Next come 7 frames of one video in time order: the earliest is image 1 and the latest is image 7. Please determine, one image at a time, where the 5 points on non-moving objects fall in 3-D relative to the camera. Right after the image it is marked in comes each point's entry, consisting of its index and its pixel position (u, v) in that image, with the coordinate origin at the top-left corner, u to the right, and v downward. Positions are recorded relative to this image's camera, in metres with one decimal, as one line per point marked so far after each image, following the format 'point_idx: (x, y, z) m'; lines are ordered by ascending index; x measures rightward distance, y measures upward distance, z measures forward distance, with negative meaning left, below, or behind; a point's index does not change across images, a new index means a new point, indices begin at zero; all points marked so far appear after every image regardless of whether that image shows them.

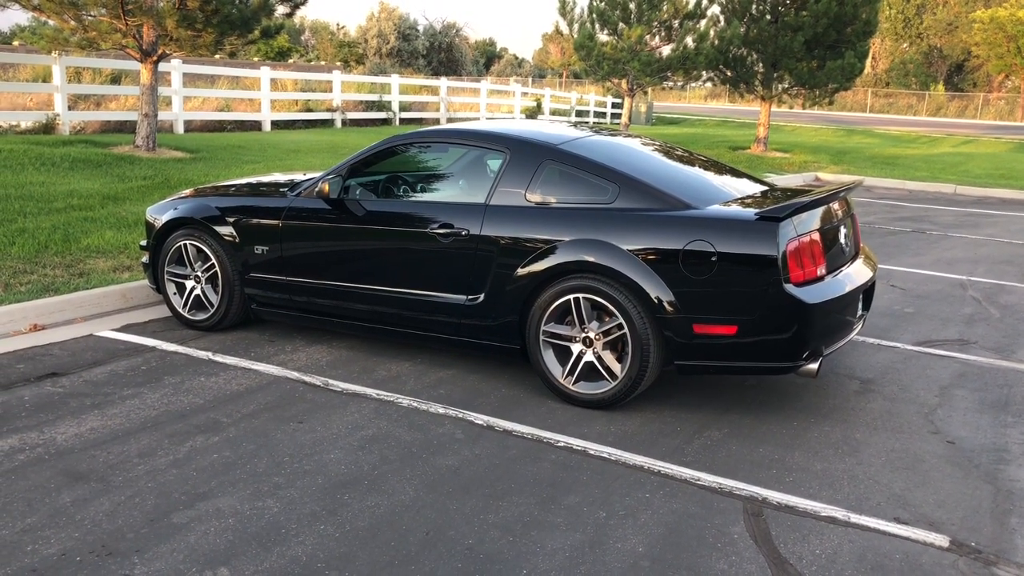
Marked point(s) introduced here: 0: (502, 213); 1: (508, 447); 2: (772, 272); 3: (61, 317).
0: (-0.1, +0.4, +5.1) m
1: (0.0, -0.7, +4.3) m
2: (+1.2, +0.1, +4.4) m
3: (-3.0, -0.2, +6.4) m
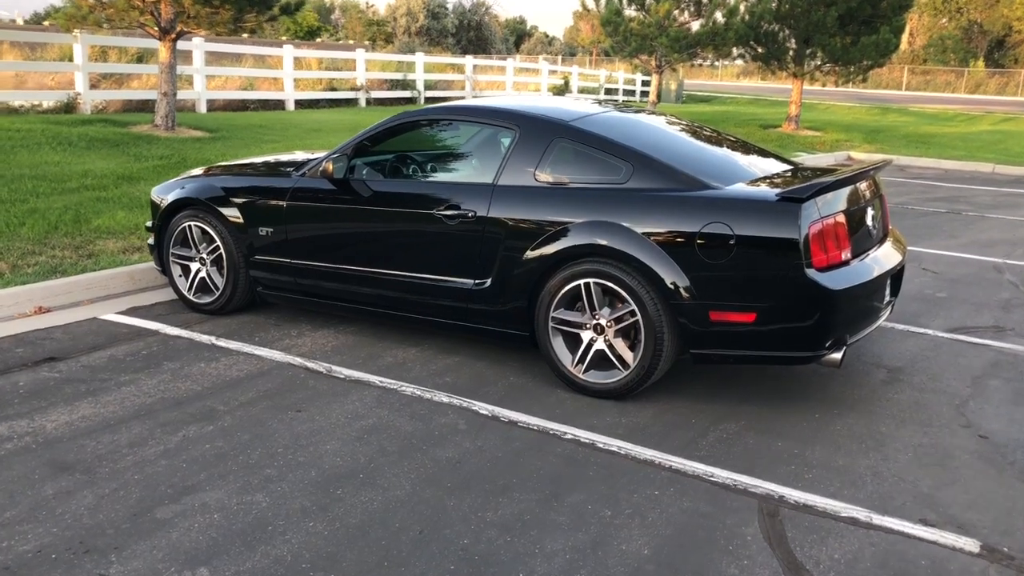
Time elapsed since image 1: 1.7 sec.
0: (0.0, +0.5, +4.9) m
1: (0.0, -0.6, +4.1) m
2: (+1.2, +0.1, +4.1) m
3: (-2.9, -0.1, +6.3) m
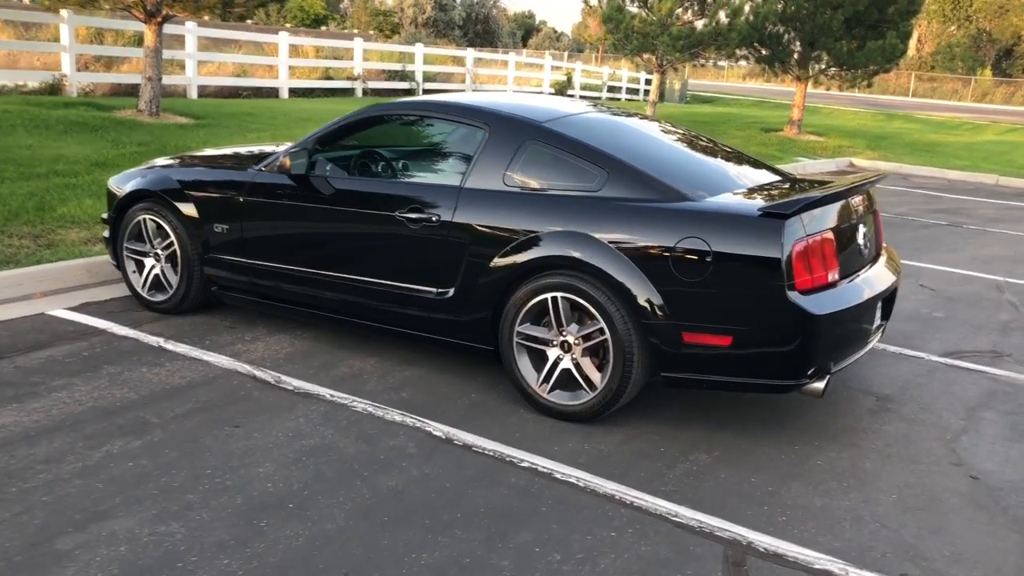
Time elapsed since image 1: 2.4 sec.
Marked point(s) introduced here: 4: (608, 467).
0: (-0.2, +0.4, +4.5) m
1: (-0.2, -0.7, +3.8) m
2: (+1.0, 0.0, +3.8) m
3: (-3.1, 0.0, +6.0) m
4: (+0.4, -0.7, +3.9) m
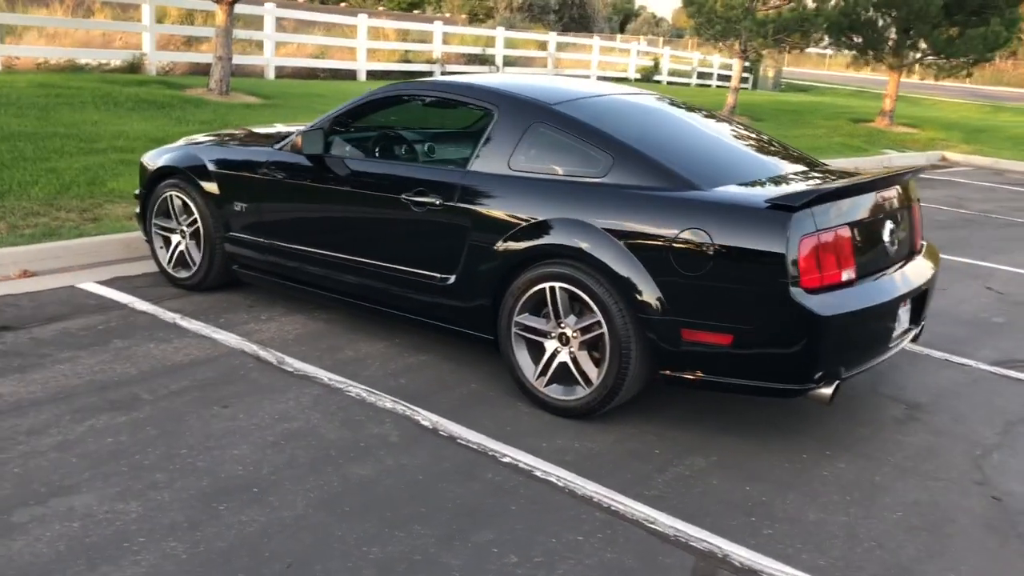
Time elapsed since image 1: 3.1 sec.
0: (-0.2, +0.5, +4.4) m
1: (-0.3, -0.6, +3.7) m
2: (+1.0, +0.1, +3.6) m
3: (-2.9, +0.2, +6.1) m
4: (+0.3, -0.7, +3.7) m
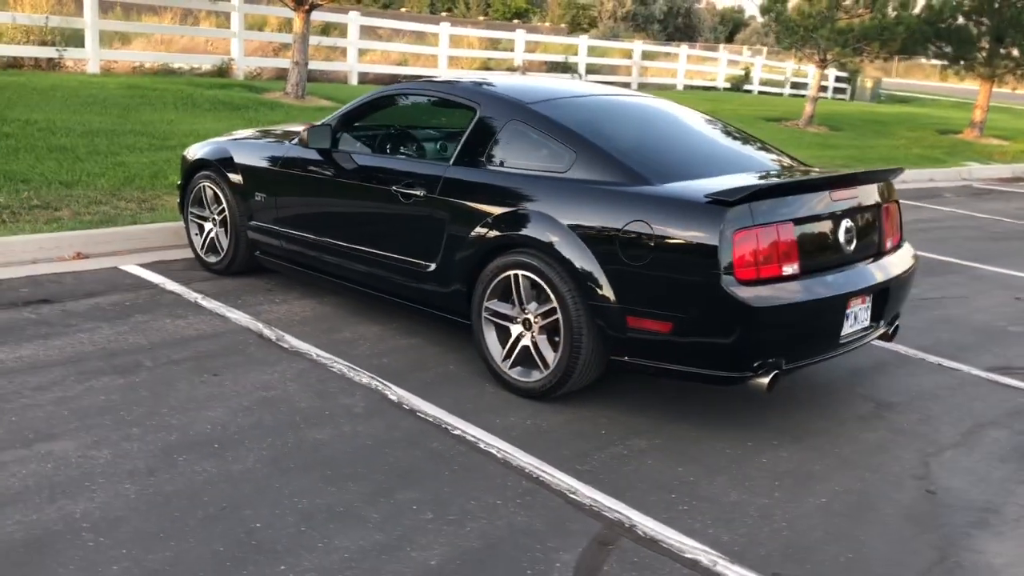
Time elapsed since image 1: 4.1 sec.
0: (-0.3, +0.6, +4.7) m
1: (-0.5, -0.6, +4.0) m
2: (+0.8, +0.1, +3.7) m
3: (-2.8, +0.3, +6.7) m
4: (+0.1, -0.6, +3.9) m
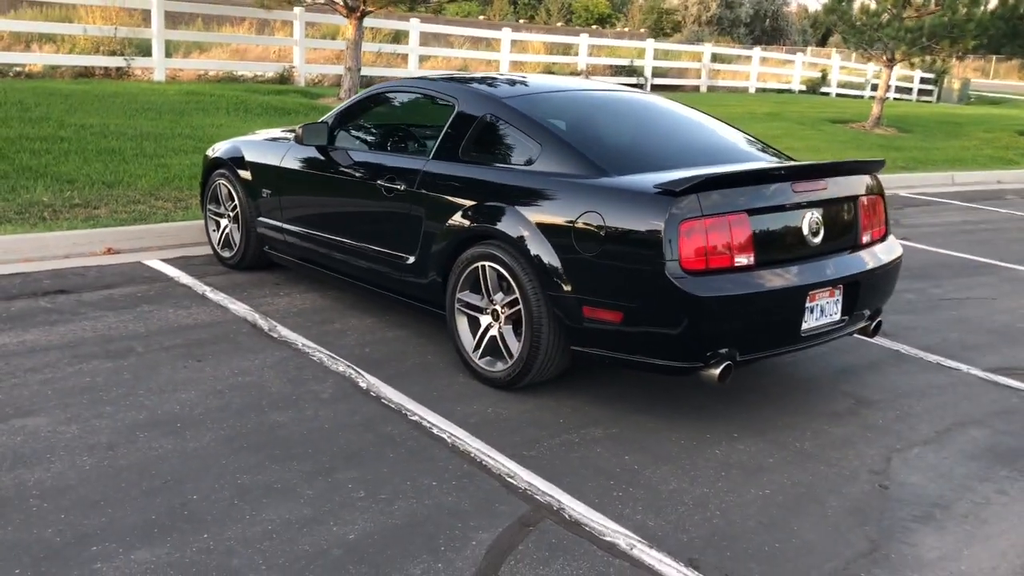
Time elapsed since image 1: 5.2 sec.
0: (-0.4, +0.6, +4.8) m
1: (-0.7, -0.5, +4.1) m
2: (+0.6, +0.1, +3.8) m
3: (-2.7, +0.3, +7.0) m
4: (-0.1, -0.6, +4.0) m
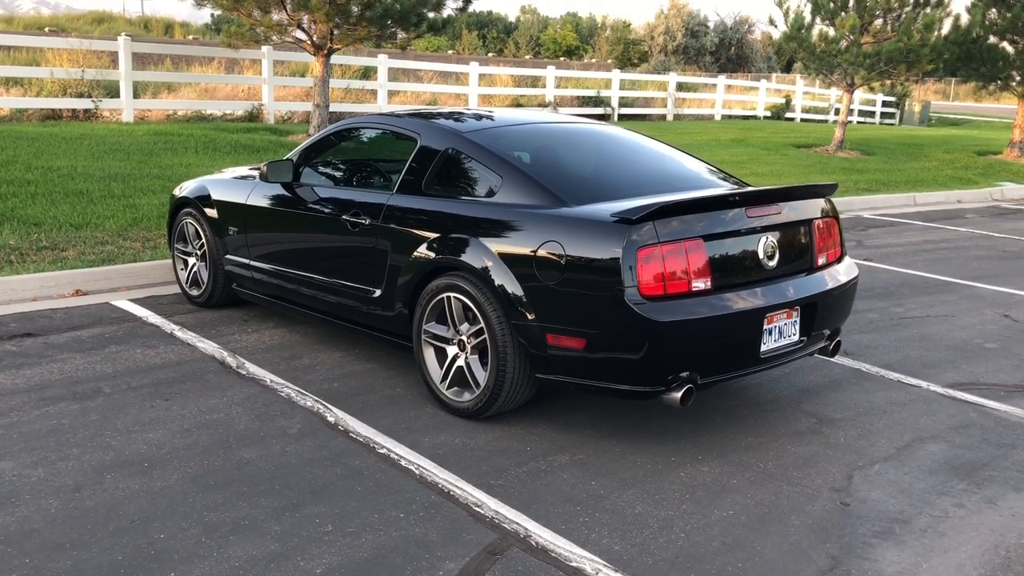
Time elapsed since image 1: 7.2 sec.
0: (-0.5, +0.4, +4.8) m
1: (-0.8, -0.7, +4.1) m
2: (+0.4, 0.0, +3.8) m
3: (-3.0, 0.0, +7.0) m
4: (-0.2, -0.7, +4.0) m
